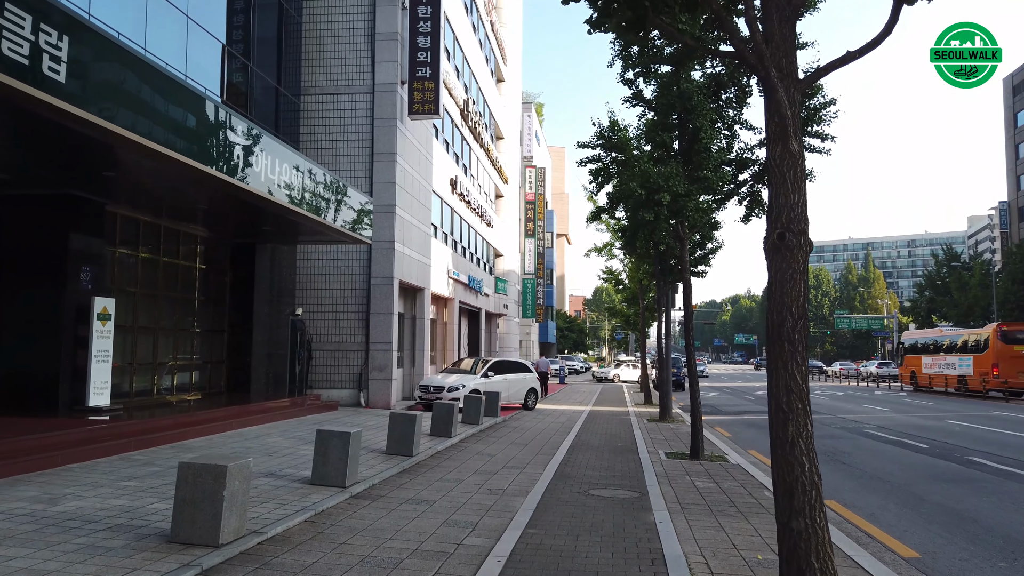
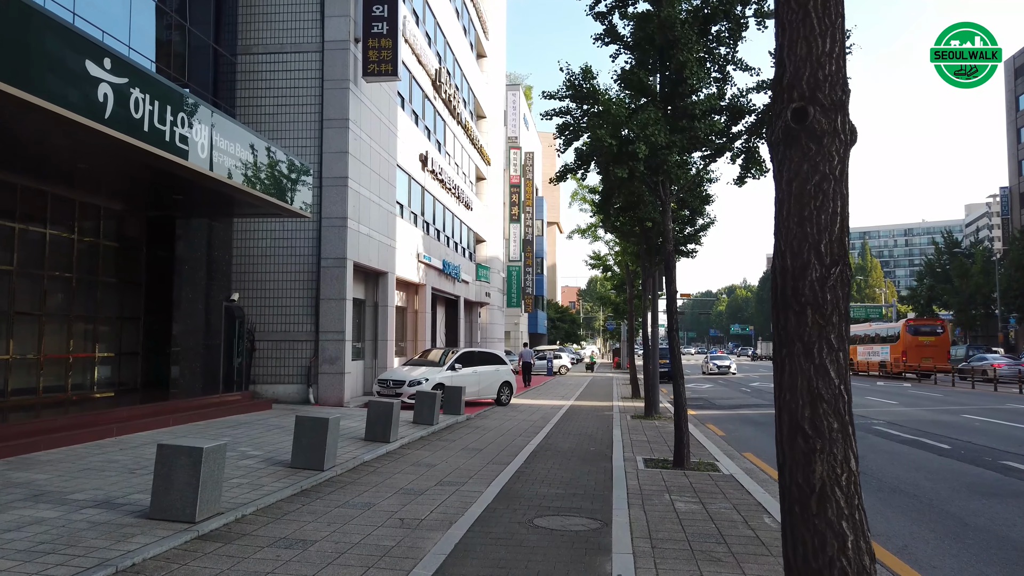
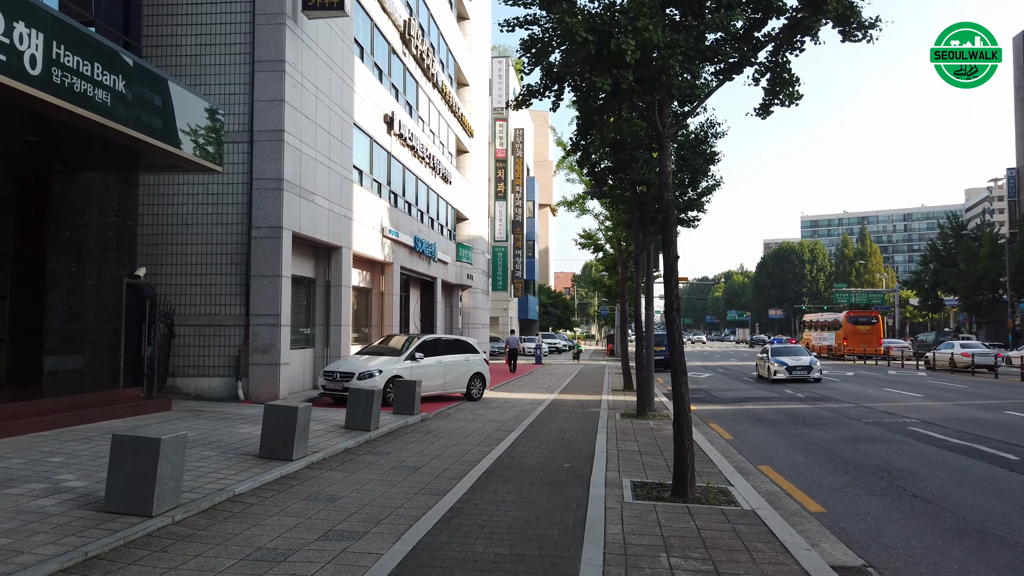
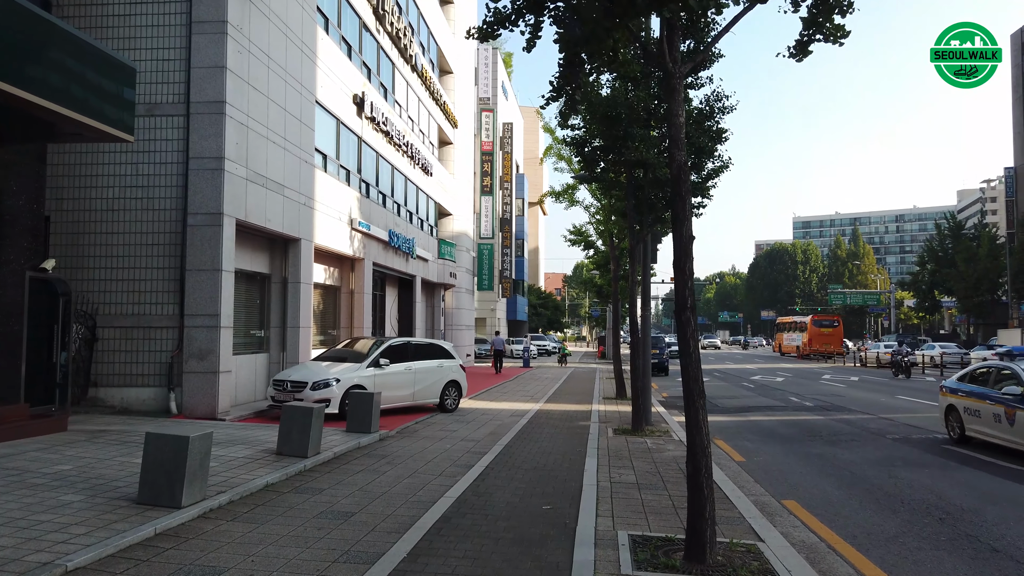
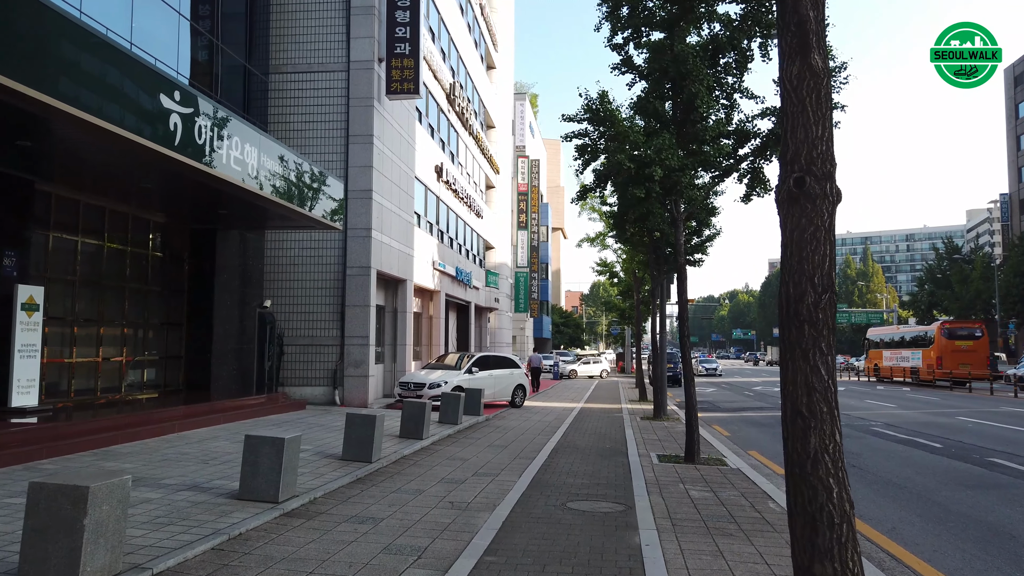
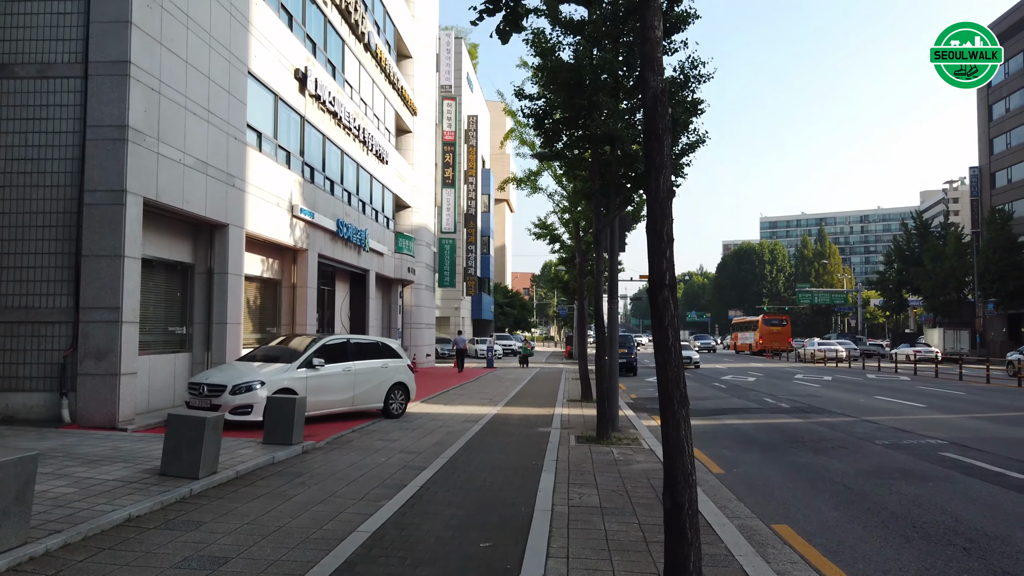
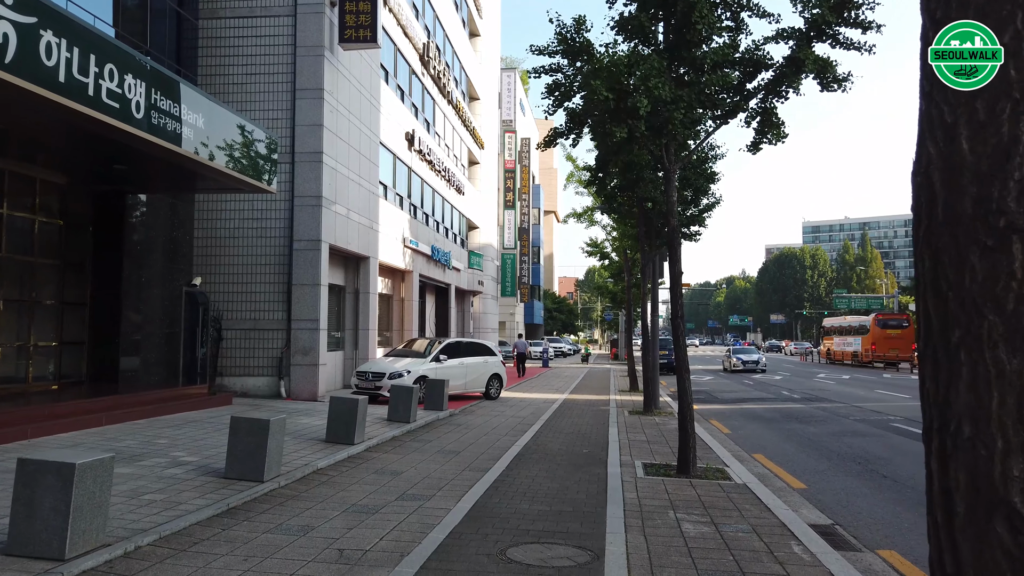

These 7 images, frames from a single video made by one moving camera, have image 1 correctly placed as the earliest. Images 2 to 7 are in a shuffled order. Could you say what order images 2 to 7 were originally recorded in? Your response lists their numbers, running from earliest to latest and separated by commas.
5, 2, 7, 3, 4, 6
